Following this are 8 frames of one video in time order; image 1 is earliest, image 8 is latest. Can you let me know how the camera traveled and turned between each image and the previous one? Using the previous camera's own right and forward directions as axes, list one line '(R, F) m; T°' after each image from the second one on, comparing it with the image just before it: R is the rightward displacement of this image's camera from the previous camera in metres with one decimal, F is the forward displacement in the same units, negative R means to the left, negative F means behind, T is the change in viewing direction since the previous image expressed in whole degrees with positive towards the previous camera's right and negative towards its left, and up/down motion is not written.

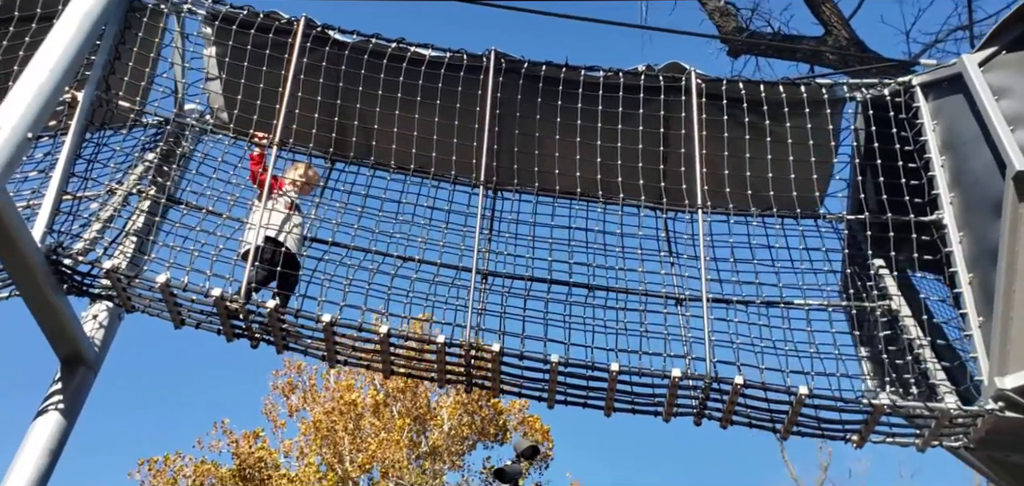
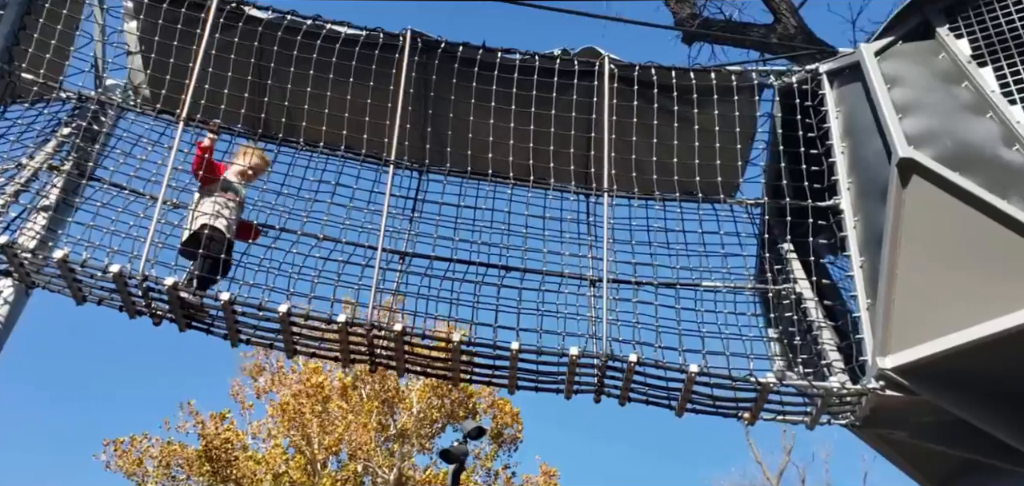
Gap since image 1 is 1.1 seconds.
(+0.4, -0.1) m; +1°
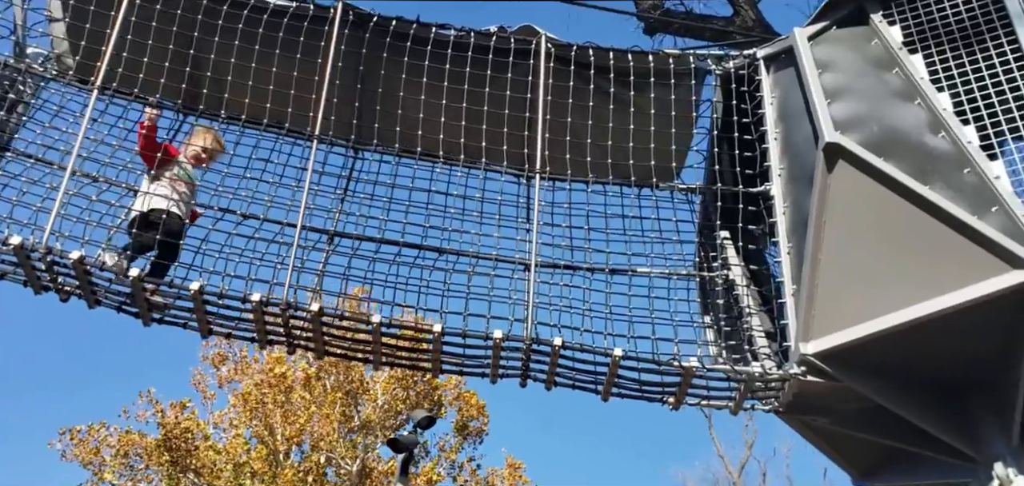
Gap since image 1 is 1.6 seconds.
(+0.3, +0.1) m; +2°
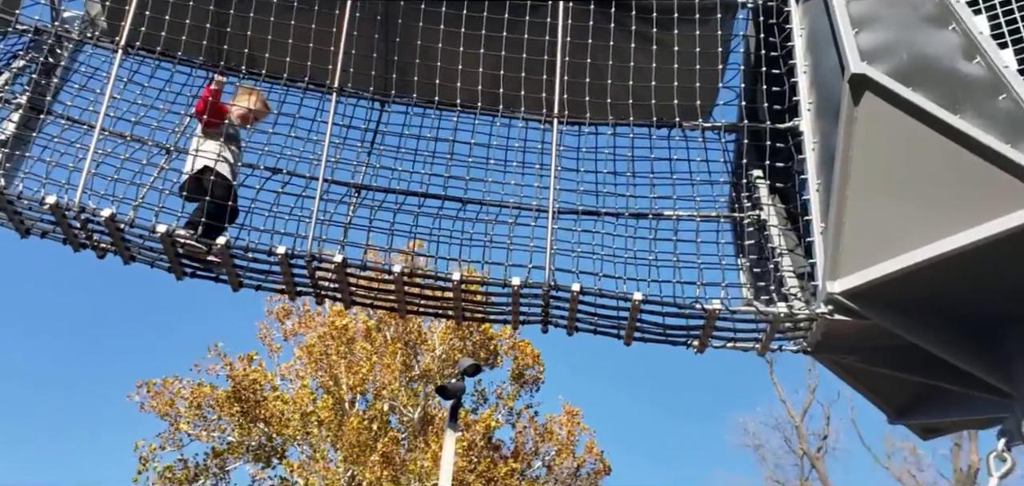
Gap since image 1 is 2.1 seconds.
(+0.2, 0.0) m; -3°
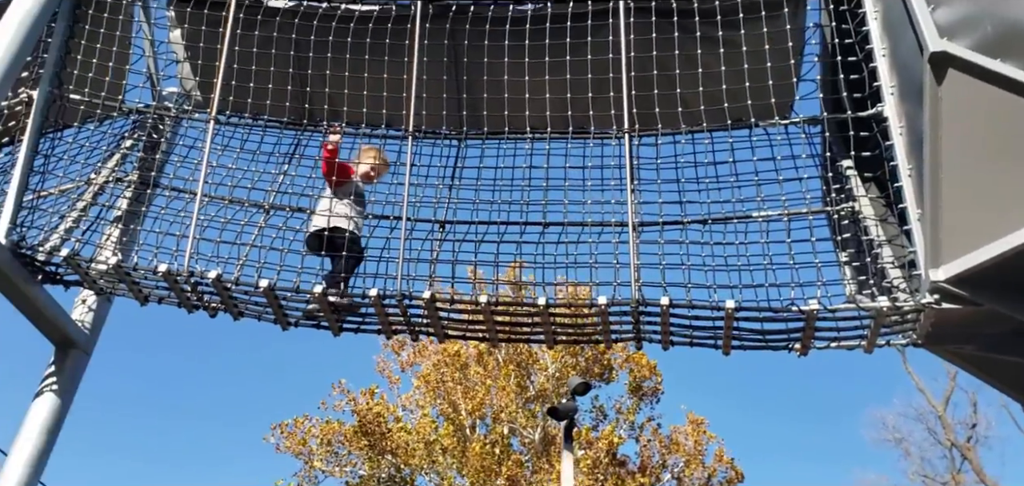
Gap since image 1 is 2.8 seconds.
(+0.1, +0.1) m; -6°
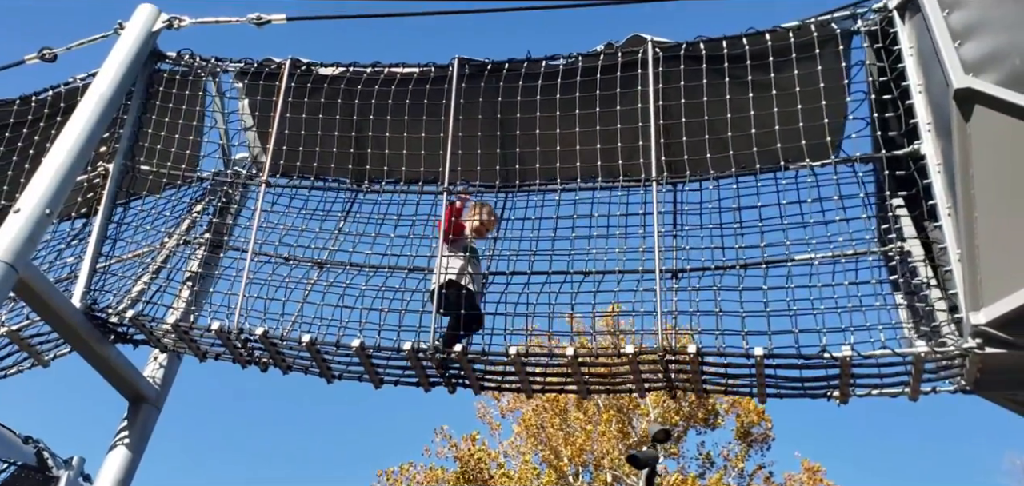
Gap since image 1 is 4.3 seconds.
(+0.4, 0.0) m; -6°
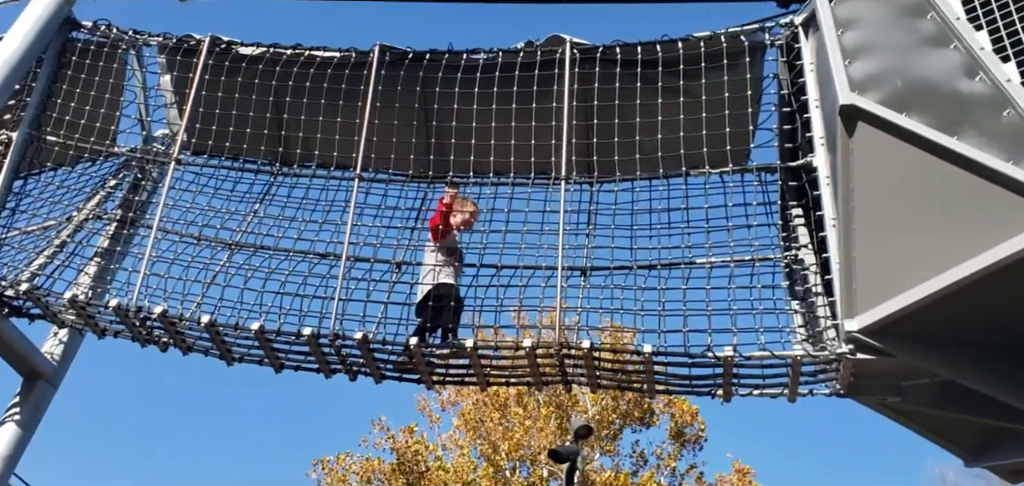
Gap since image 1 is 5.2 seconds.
(+0.3, -0.1) m; +3°
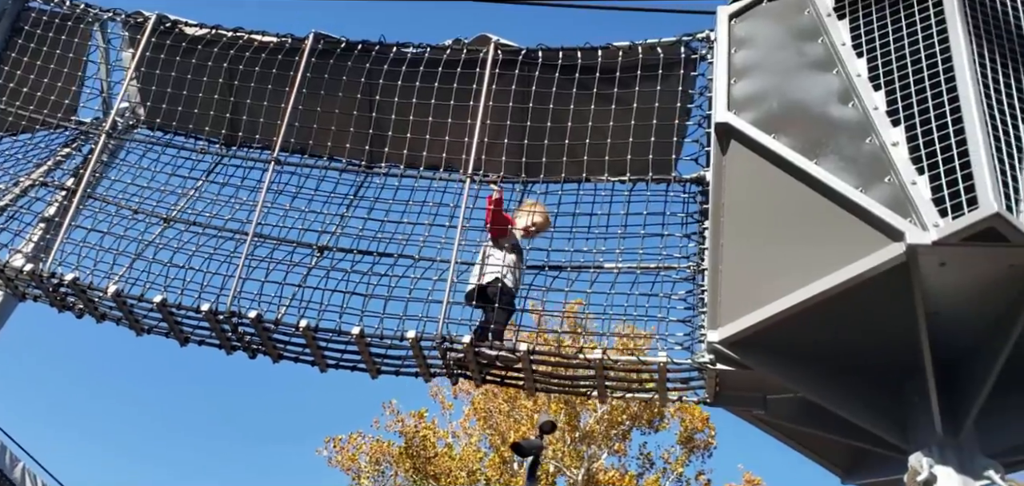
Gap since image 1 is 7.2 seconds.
(+0.8, -0.2) m; -2°
